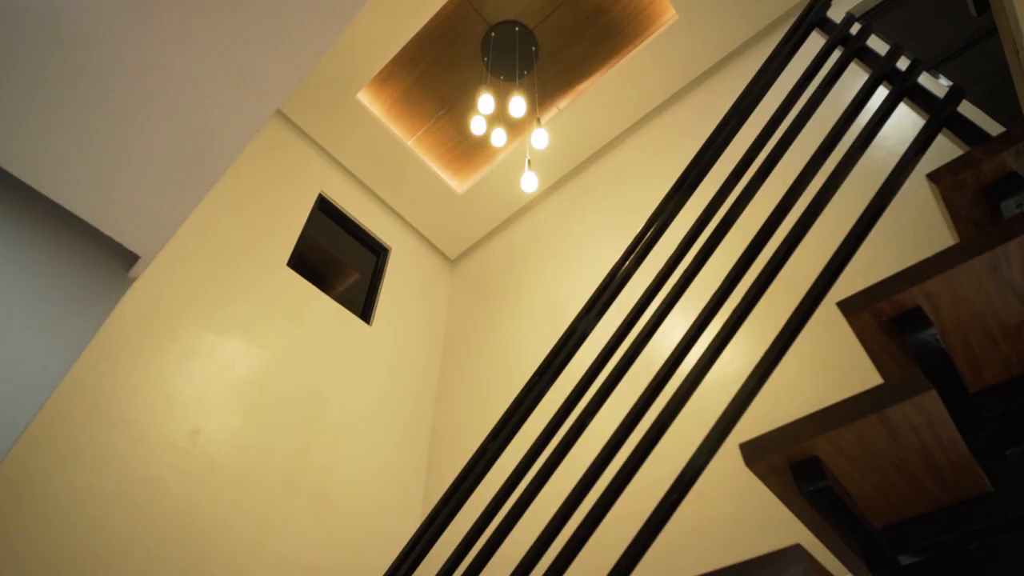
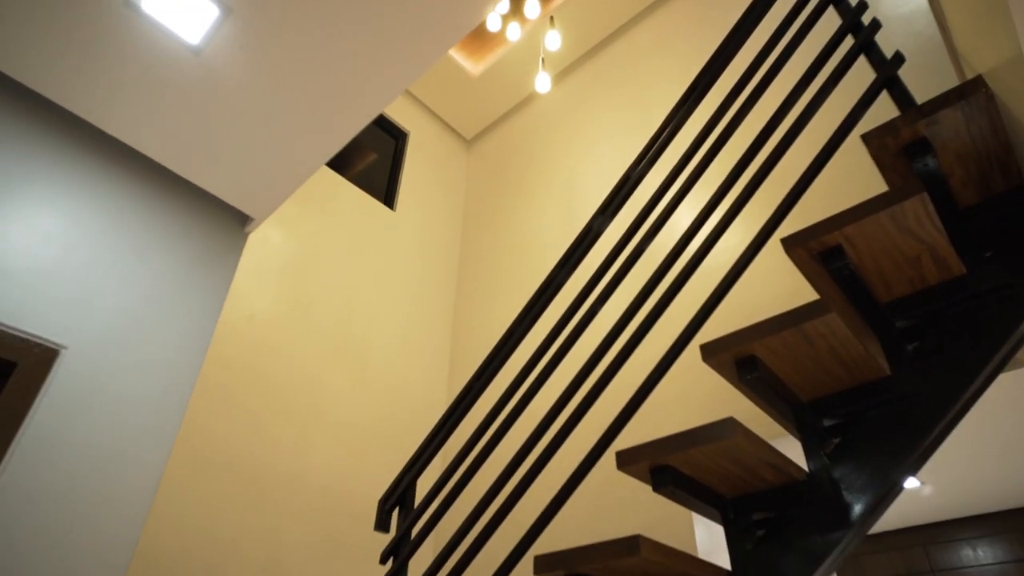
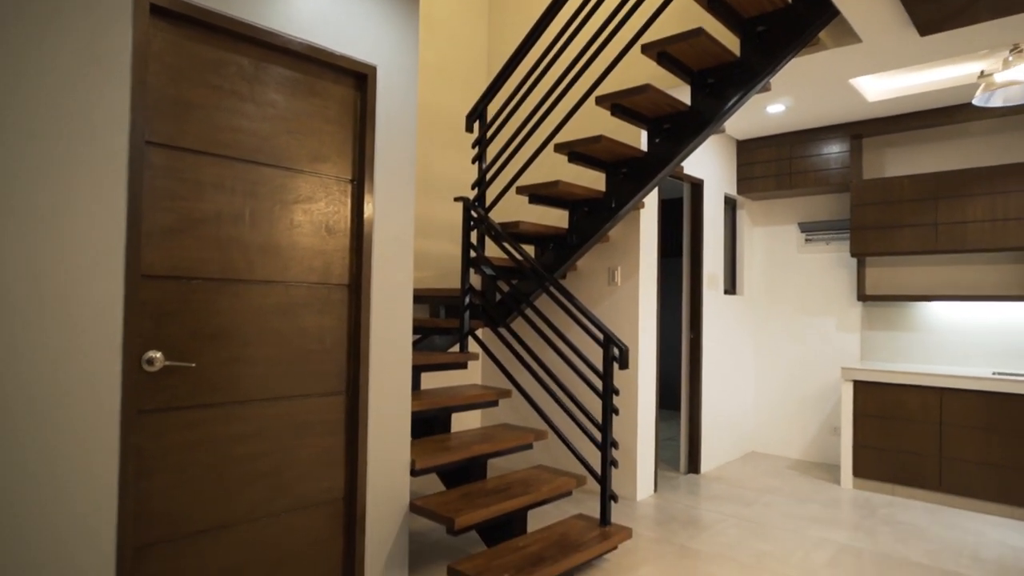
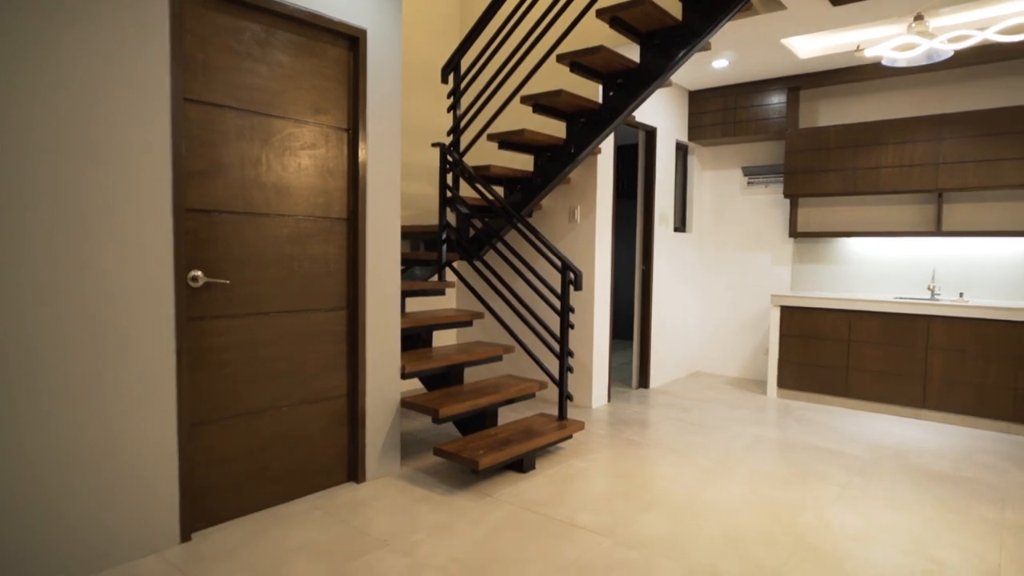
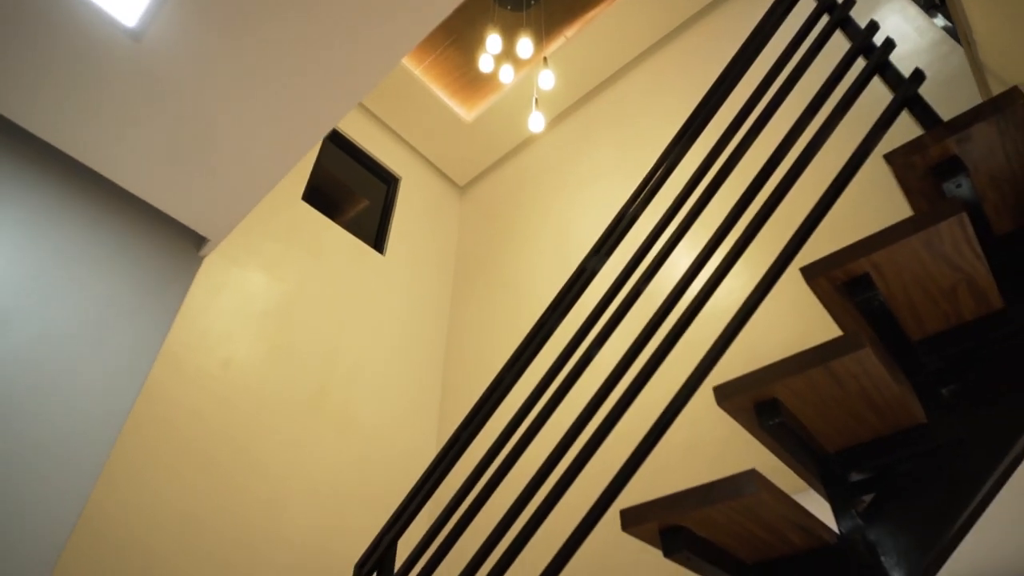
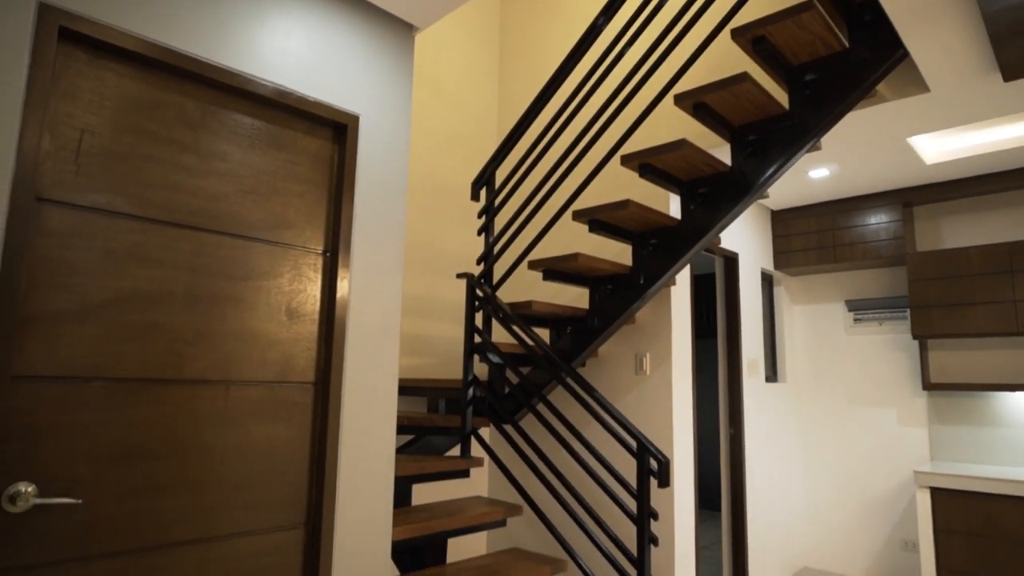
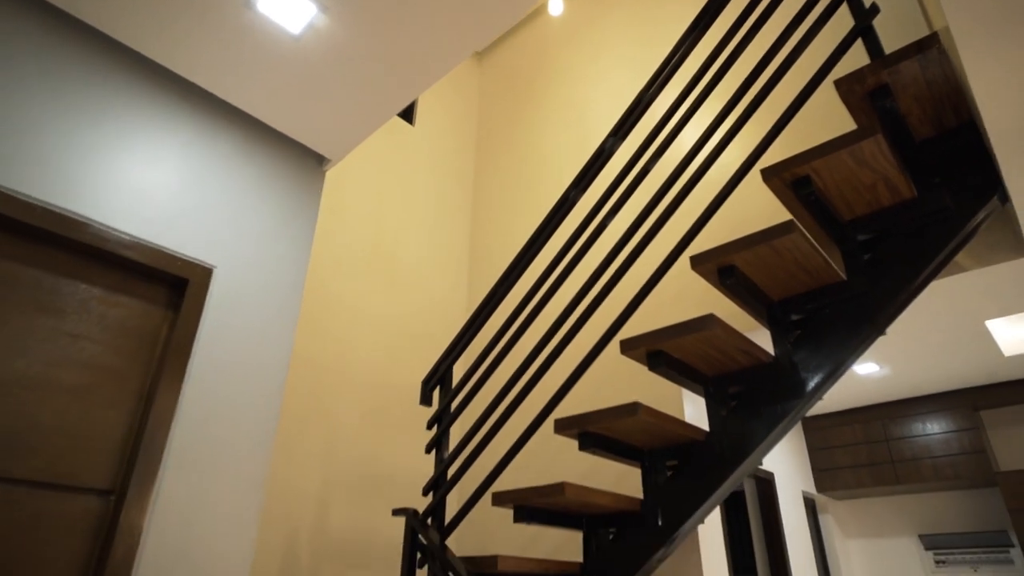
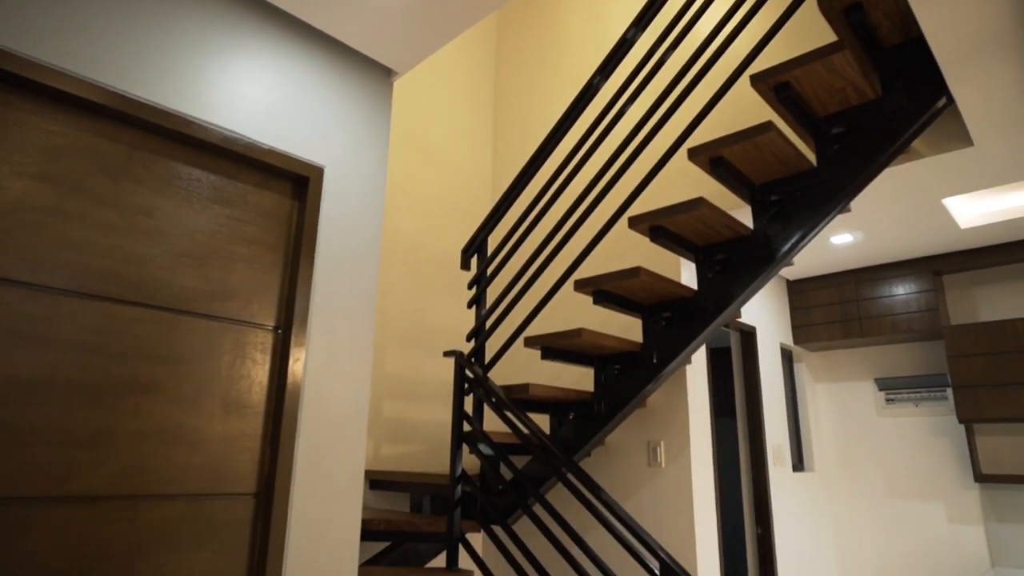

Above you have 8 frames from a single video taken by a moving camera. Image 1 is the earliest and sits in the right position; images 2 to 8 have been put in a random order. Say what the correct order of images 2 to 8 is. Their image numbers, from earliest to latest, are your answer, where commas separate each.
5, 2, 7, 8, 6, 3, 4
